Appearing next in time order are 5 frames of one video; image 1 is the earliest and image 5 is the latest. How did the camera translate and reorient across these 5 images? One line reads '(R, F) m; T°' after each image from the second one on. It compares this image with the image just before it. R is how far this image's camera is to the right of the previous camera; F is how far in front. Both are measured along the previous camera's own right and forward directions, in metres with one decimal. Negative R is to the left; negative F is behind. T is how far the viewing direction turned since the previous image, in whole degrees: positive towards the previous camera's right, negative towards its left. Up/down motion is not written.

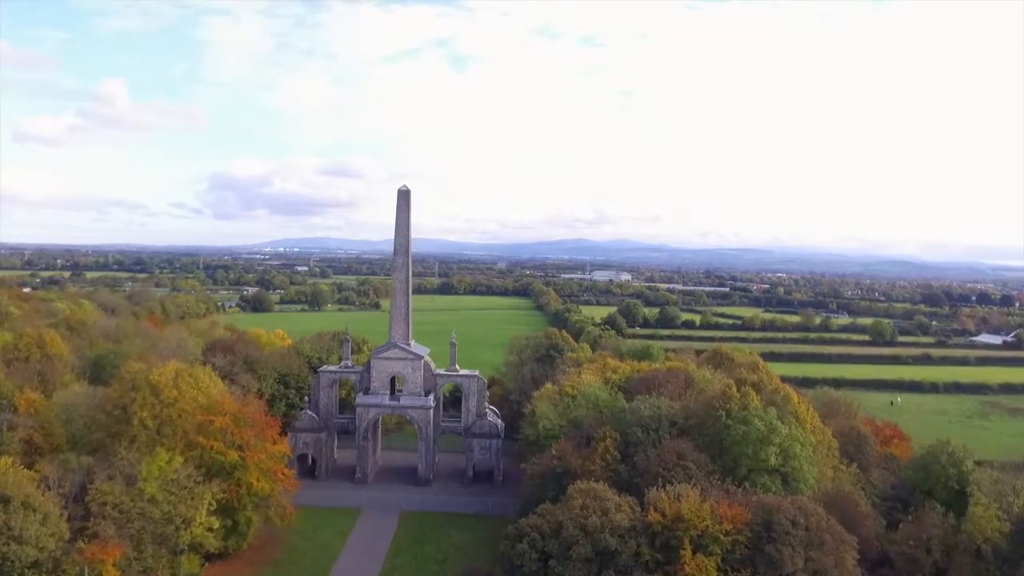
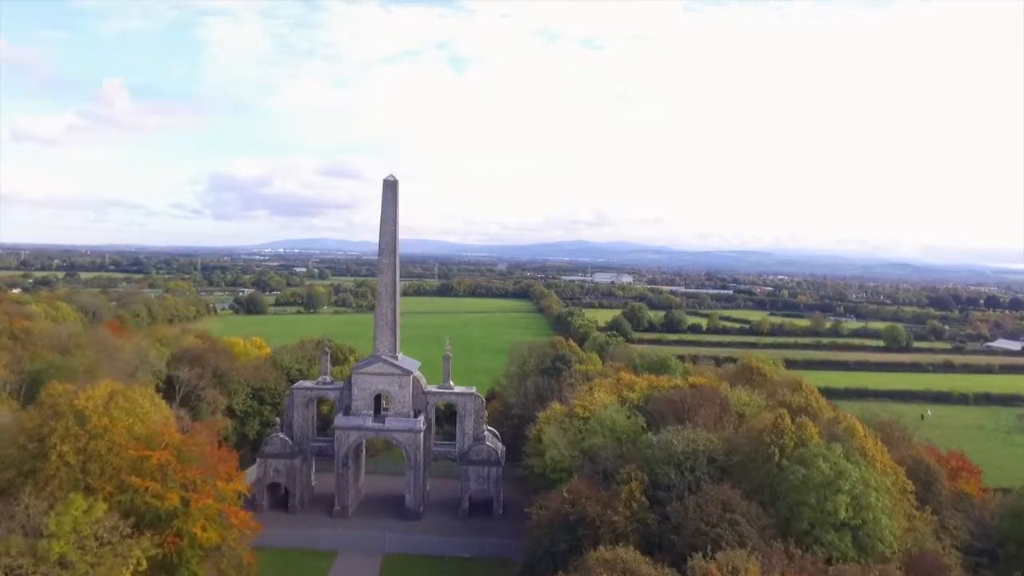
(-0.1, +6.0) m; 0°
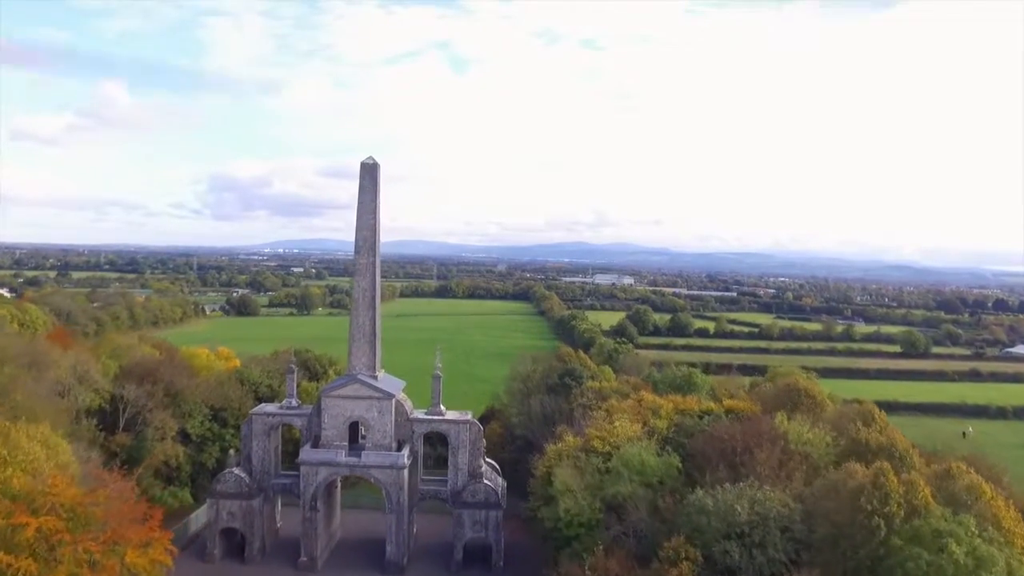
(-0.2, +7.0) m; 0°
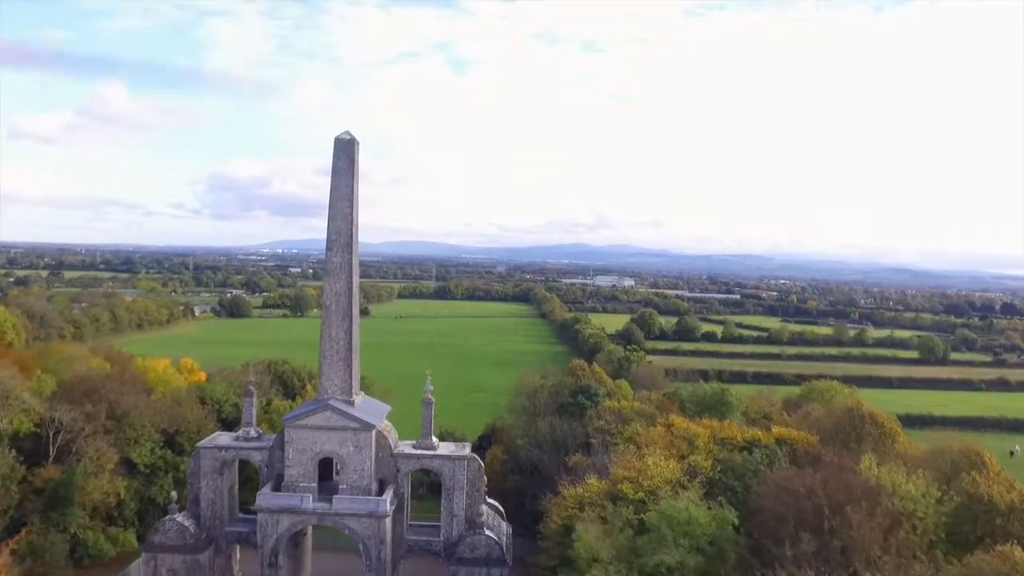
(-0.3, +6.4) m; 0°
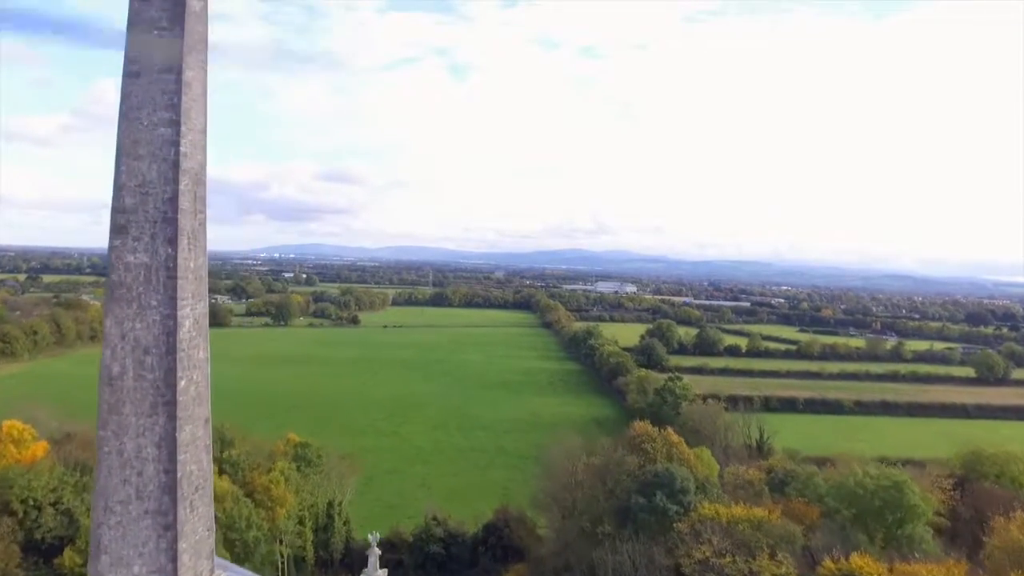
(-1.1, +16.9) m; 0°
